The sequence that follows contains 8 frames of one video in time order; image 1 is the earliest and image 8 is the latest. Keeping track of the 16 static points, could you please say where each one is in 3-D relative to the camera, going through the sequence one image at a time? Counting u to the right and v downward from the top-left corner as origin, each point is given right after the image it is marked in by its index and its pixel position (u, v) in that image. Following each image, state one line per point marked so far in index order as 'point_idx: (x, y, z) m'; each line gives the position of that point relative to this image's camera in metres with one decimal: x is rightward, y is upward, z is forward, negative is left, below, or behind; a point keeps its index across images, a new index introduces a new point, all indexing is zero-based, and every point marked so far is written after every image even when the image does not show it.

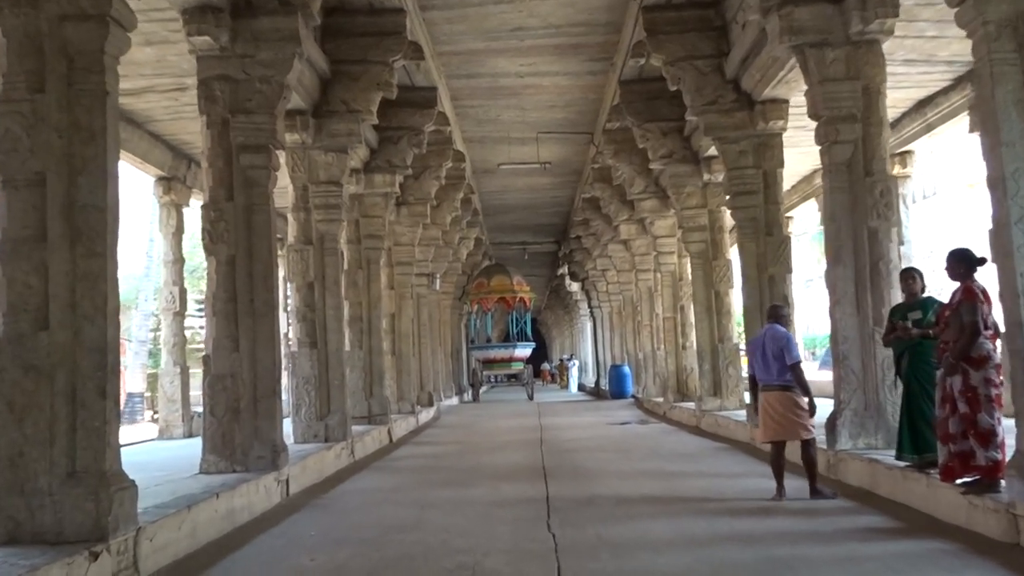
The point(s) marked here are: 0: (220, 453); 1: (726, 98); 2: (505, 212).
0: (-1.8, -1.0, +4.9) m
1: (+1.9, +1.7, +7.1) m
2: (-0.1, +1.7, +17.7) m
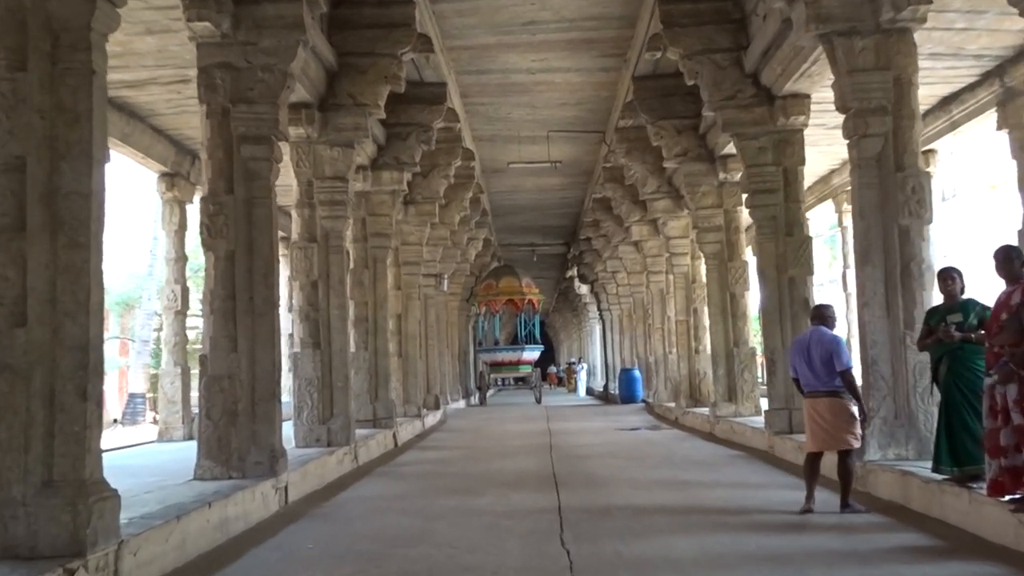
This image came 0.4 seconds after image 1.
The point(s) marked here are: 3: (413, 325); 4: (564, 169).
0: (-1.8, -1.0, +4.7) m
1: (+2.0, +1.7, +6.9) m
2: (+0.1, +1.7, +17.5) m
3: (-1.3, -0.5, +10.8) m
4: (+0.9, +2.1, +13.9) m
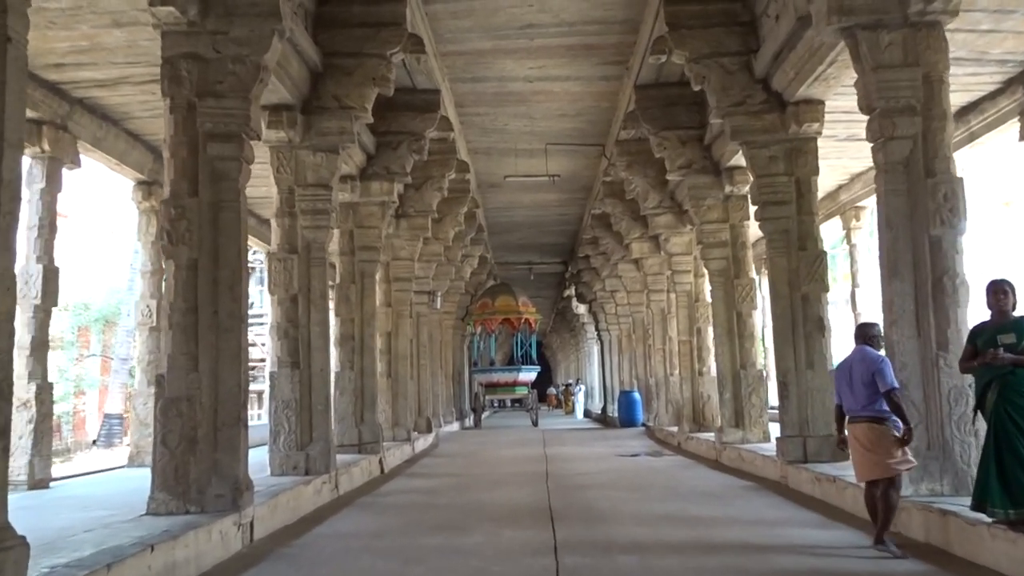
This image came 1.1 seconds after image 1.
0: (-1.8, -1.1, +4.2) m
1: (+2.0, +1.6, +6.5) m
2: (0.0, +1.3, +17.1) m
3: (-1.4, -0.7, +10.3) m
4: (+0.9, +1.8, +13.5) m
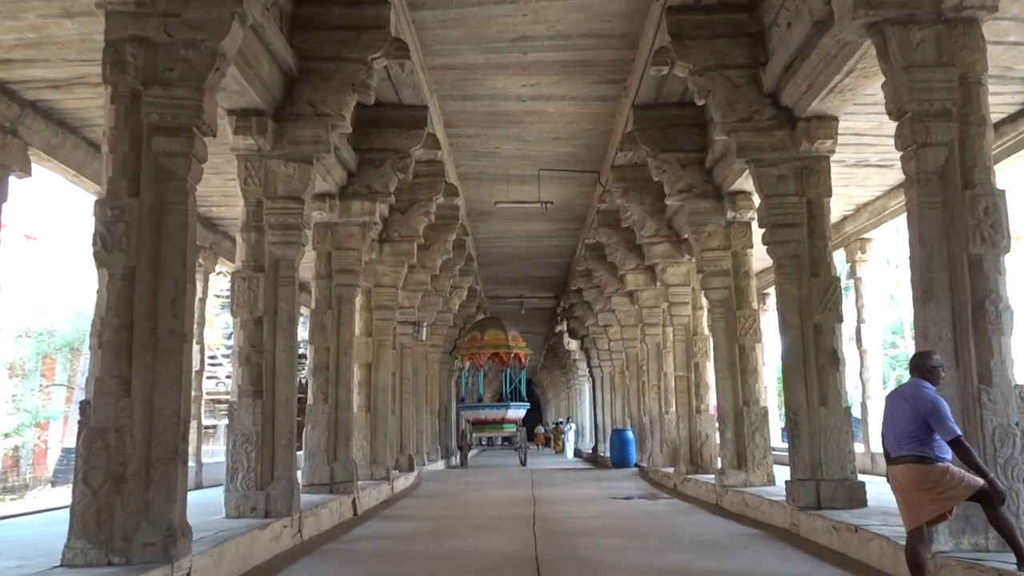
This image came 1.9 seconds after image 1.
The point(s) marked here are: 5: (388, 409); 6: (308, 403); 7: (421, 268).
0: (-1.9, -1.1, +3.6) m
1: (+1.9, +1.3, +6.0) m
2: (-0.2, +0.6, +16.6) m
3: (-1.6, -1.1, +9.7) m
4: (+0.7, +1.2, +13.1) m
5: (-1.5, -1.5, +9.6) m
6: (-2.0, -1.1, +7.7) m
7: (-1.3, +0.3, +11.5) m
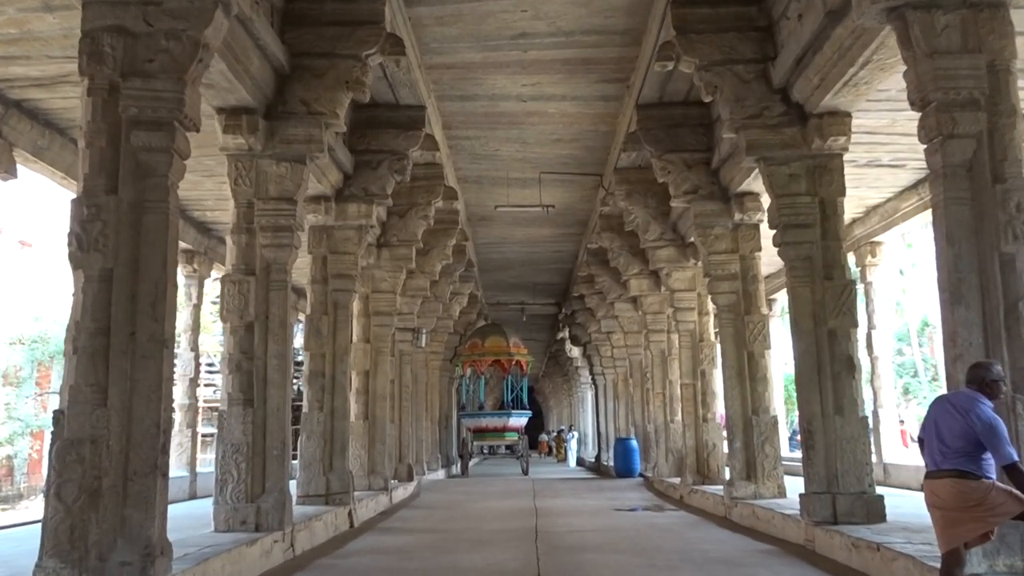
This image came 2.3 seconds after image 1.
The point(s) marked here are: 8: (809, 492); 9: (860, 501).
0: (-1.9, -1.1, +3.3) m
1: (+1.9, +1.3, +5.8) m
2: (-0.2, +0.4, +16.4) m
3: (-1.6, -1.1, +9.5) m
4: (+0.7, +1.1, +12.8) m
5: (-1.5, -1.5, +9.4) m
6: (-2.0, -1.2, +7.4) m
7: (-1.3, +0.2, +11.3) m
8: (+2.0, -1.4, +5.4) m
9: (+2.3, -1.4, +5.2) m
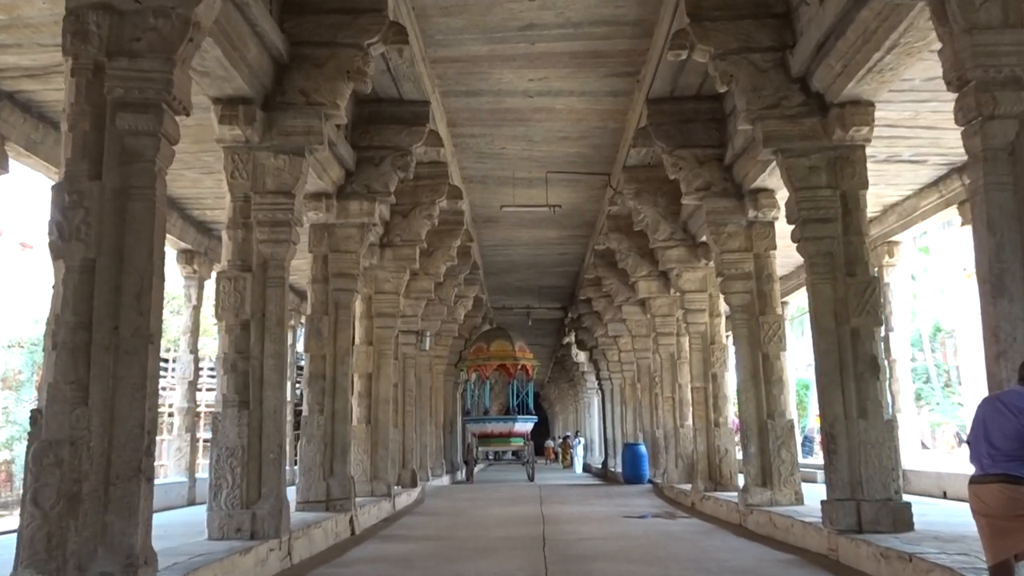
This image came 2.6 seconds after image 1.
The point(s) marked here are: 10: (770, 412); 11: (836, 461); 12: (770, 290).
0: (-1.9, -1.1, +3.1) m
1: (+2.0, +1.3, +5.5) m
2: (-0.1, +0.4, +16.1) m
3: (-1.5, -1.2, +9.3) m
4: (+0.8, +1.1, +12.6) m
5: (-1.4, -1.6, +9.2) m
6: (-1.9, -1.2, +7.2) m
7: (-1.2, +0.2, +11.1) m
8: (+2.1, -1.4, +5.1) m
9: (+2.3, -1.4, +5.0) m
10: (+2.3, -1.1, +7.0) m
11: (+2.1, -1.1, +5.1) m
12: (+2.4, 0.0, +7.4) m
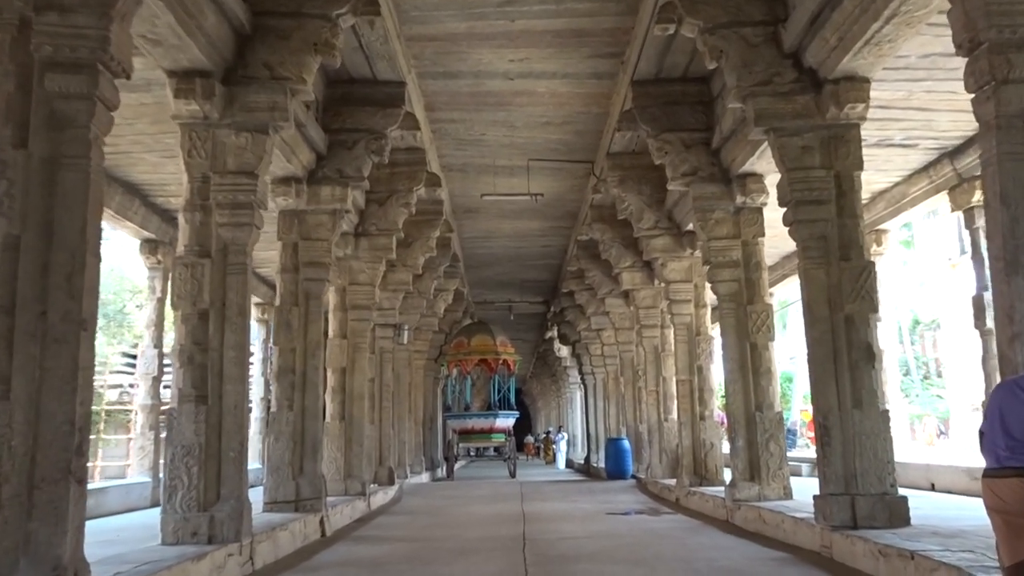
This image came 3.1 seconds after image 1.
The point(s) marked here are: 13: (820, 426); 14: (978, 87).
0: (-1.9, -1.0, +2.8) m
1: (+1.8, +1.4, +5.3) m
2: (-0.5, +0.5, +15.8) m
3: (-1.7, -1.1, +8.9) m
4: (+0.5, +1.2, +12.3) m
5: (-1.6, -1.4, +8.8) m
6: (-2.1, -1.1, +6.8) m
7: (-1.5, +0.3, +10.7) m
8: (+1.9, -1.3, +4.8) m
9: (+2.2, -1.3, +4.7) m
10: (+2.1, -1.0, +6.8) m
11: (+2.0, -1.0, +4.9) m
12: (+2.2, +0.1, +7.1) m
13: (+1.9, -0.9, +4.9) m
14: (+1.9, +0.8, +3.2) m
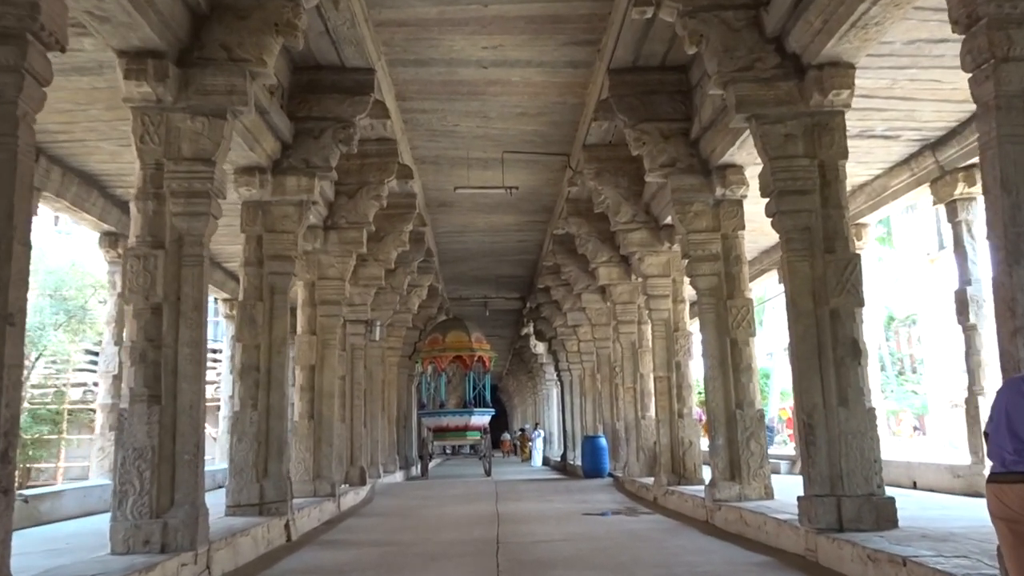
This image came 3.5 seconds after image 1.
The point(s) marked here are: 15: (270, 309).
0: (-2.0, -1.0, +2.5) m
1: (+1.6, +1.5, +5.1) m
2: (-0.9, +0.6, +15.5) m
3: (-2.0, -1.0, +8.6) m
4: (+0.1, +1.3, +12.1) m
5: (-1.9, -1.4, +8.5) m
6: (-2.3, -1.0, +6.5) m
7: (-1.8, +0.4, +10.4) m
8: (+1.8, -1.2, +4.7) m
9: (+2.1, -1.3, +4.6) m
10: (+1.9, -0.9, +6.6) m
11: (+1.8, -1.0, +4.7) m
12: (+2.0, +0.1, +6.9) m
13: (+1.8, -0.8, +4.8) m
14: (+1.8, +0.9, +3.0) m
15: (-2.1, -0.2, +6.8) m
